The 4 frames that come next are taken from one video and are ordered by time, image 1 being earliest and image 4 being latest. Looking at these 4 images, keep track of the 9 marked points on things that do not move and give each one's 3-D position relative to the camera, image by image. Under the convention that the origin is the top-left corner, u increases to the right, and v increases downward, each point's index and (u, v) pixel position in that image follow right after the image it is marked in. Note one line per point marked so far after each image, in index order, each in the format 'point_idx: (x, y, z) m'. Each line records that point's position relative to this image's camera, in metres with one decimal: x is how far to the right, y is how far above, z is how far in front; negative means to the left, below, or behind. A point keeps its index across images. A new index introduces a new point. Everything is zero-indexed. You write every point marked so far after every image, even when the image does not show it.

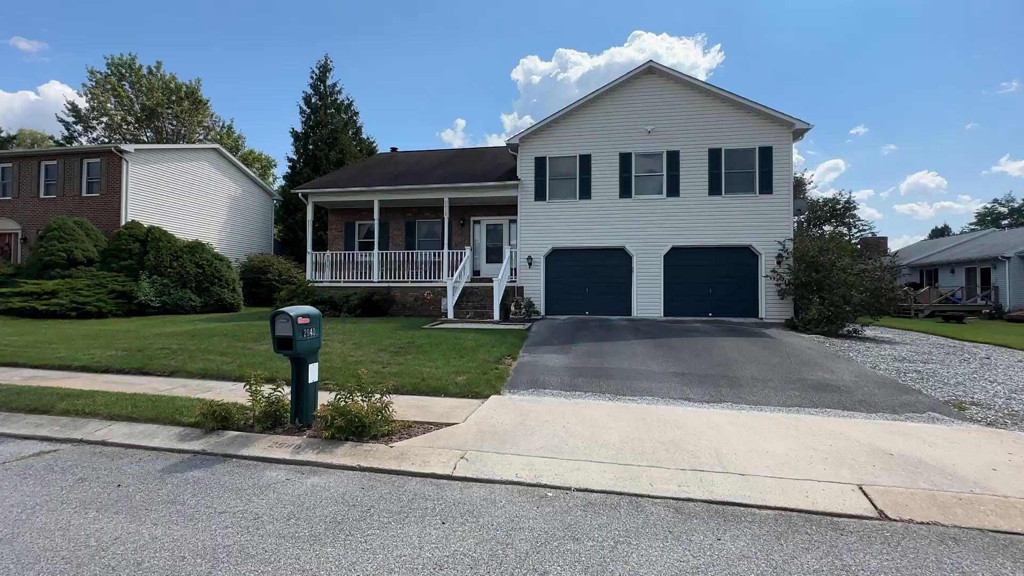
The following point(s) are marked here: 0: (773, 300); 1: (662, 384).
0: (+7.5, -0.4, +15.2) m
1: (+2.2, -1.4, +7.8) m
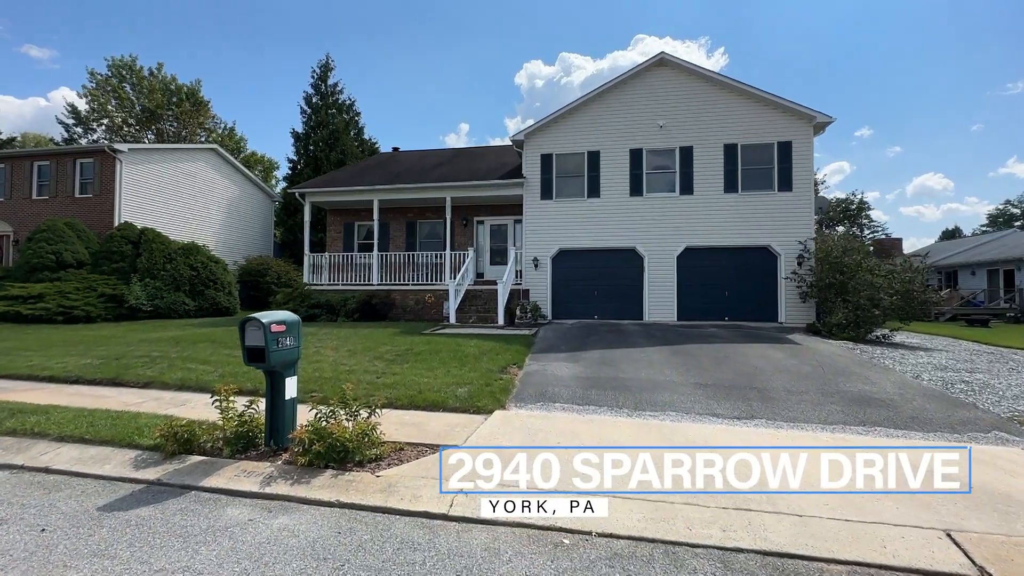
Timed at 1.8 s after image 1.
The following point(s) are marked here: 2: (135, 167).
0: (+7.6, -0.4, +14.4) m
1: (+2.3, -1.5, +7.1) m
2: (-13.8, +4.4, +19.4) m
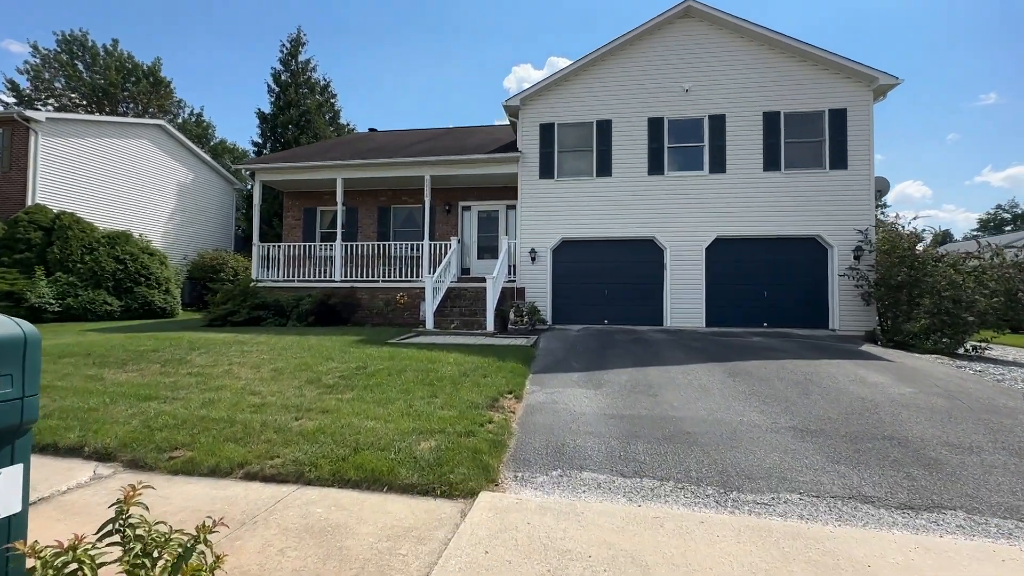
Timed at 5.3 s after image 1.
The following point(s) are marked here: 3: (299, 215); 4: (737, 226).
0: (+7.4, -0.4, +11.7) m
1: (+2.3, -1.4, +4.3) m
2: (-14.1, +4.5, +16.3) m
3: (-6.4, +2.2, +15.8) m
4: (+5.2, +1.4, +12.2) m
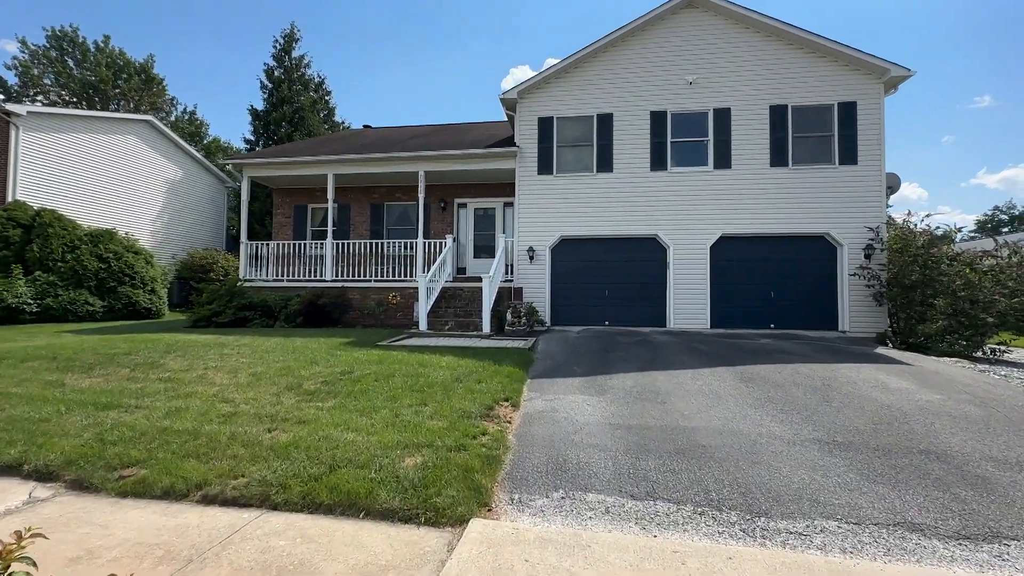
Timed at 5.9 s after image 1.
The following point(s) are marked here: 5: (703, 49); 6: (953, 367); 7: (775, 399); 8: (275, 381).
0: (+7.4, -0.4, +11.3) m
1: (+2.3, -1.4, +3.9) m
2: (-14.1, +4.5, +15.8) m
3: (-6.4, +2.2, +15.3) m
4: (+5.1, +1.4, +11.7) m
5: (+4.3, +5.4, +12.0) m
6: (+6.3, -1.1, +7.6) m
7: (+2.8, -1.2, +5.7) m
8: (-2.7, -1.1, +6.1) m
